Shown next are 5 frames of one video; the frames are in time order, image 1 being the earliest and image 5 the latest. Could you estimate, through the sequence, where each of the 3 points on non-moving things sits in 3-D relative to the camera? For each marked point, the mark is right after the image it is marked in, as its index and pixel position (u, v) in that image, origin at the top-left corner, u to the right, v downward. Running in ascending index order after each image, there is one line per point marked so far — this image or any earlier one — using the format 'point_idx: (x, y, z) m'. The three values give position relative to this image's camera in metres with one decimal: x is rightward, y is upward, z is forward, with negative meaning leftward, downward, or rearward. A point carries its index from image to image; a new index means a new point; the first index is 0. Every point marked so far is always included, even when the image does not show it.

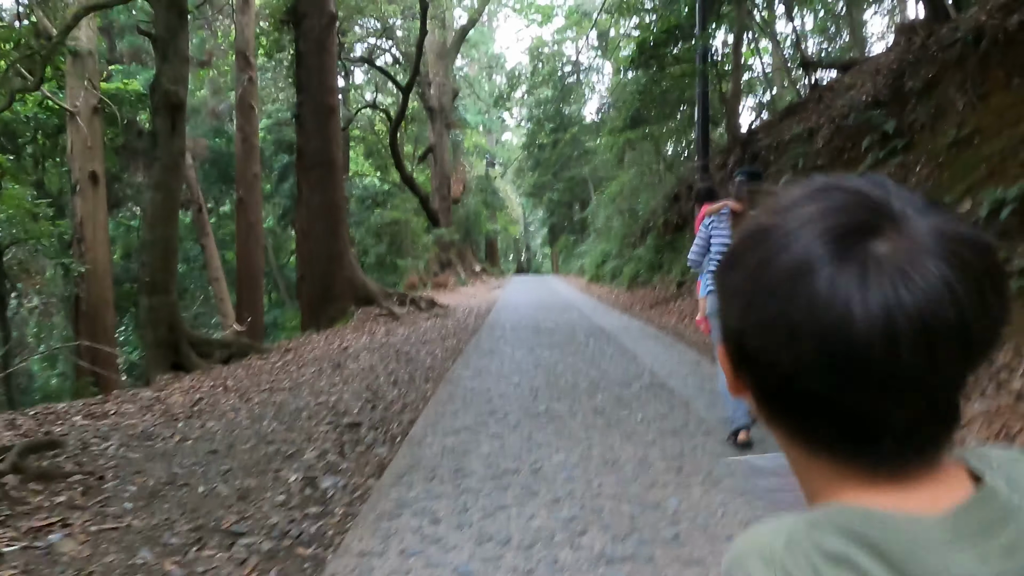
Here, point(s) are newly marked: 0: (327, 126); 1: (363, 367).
0: (-4.6, +4.0, +16.8) m
1: (-2.0, -1.1, +9.0) m
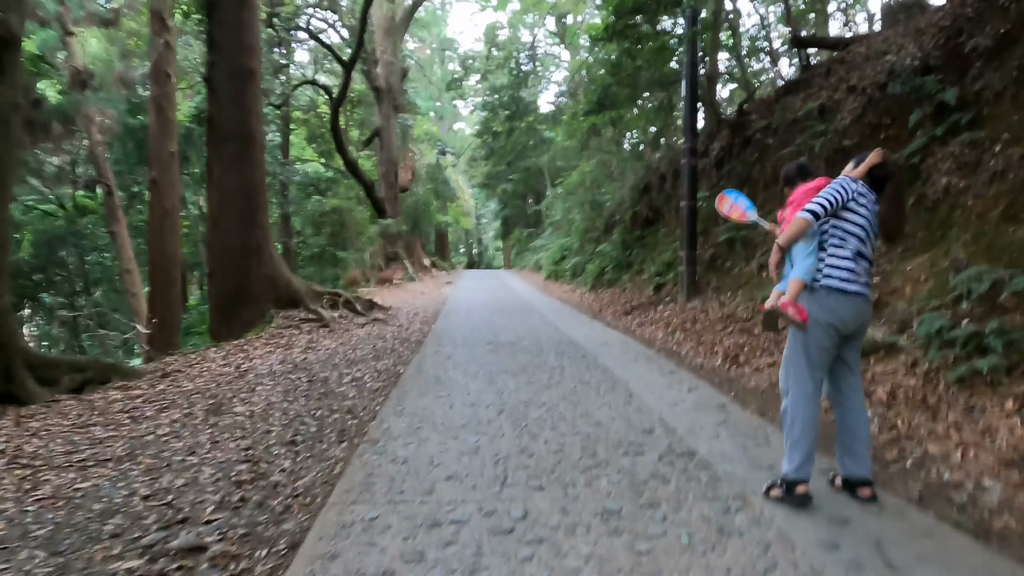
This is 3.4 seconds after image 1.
0: (-5.6, +4.1, +13.8) m
1: (-2.5, -1.2, +6.3) m
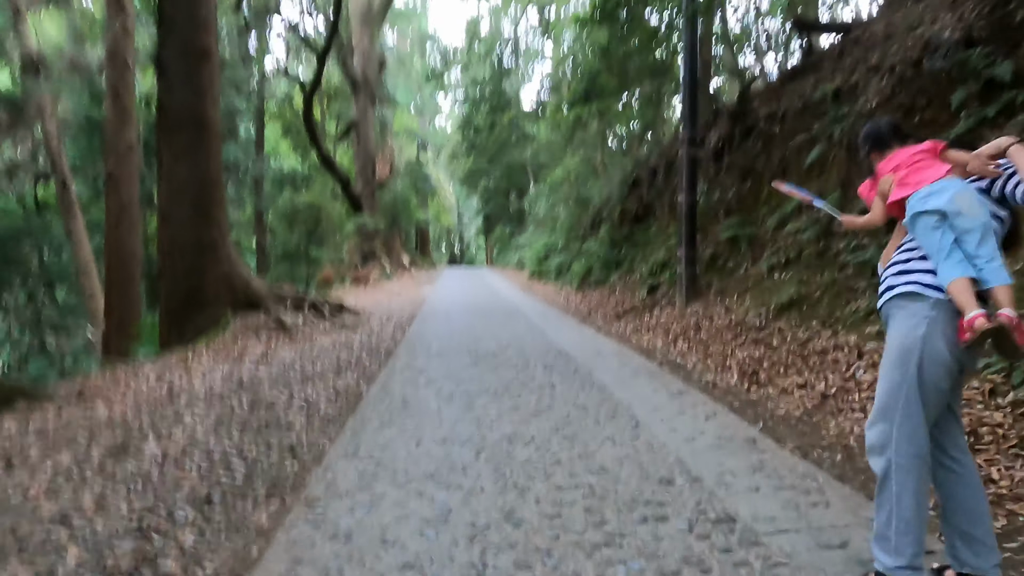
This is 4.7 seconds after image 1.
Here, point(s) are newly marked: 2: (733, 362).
0: (-5.9, +4.0, +12.4) m
1: (-2.6, -1.3, +5.0) m
2: (+2.6, -0.9, +7.7) m
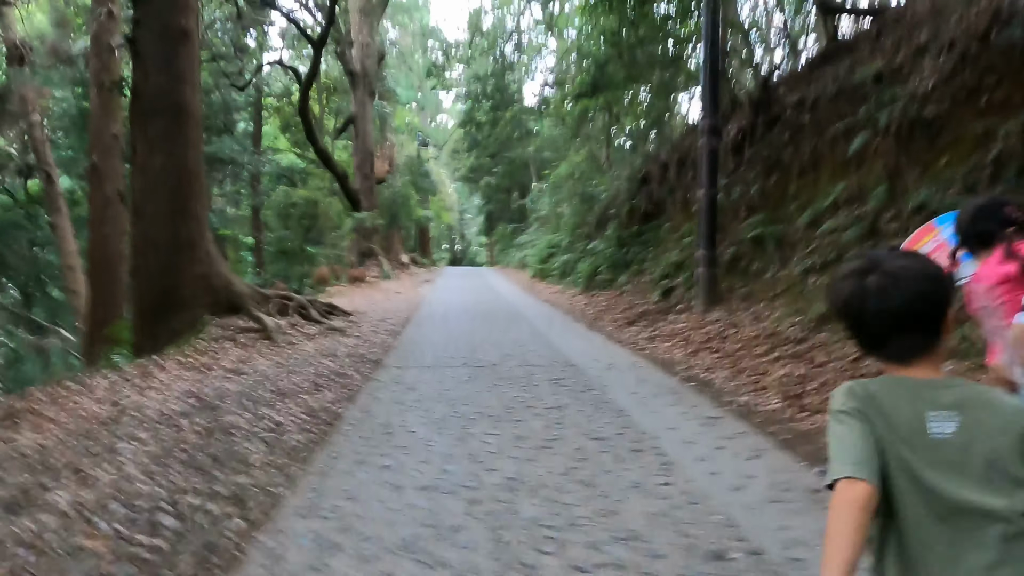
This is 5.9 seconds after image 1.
0: (-5.8, +4.0, +11.4) m
1: (-2.6, -1.3, +3.9) m
2: (+2.6, -0.9, +6.7) m
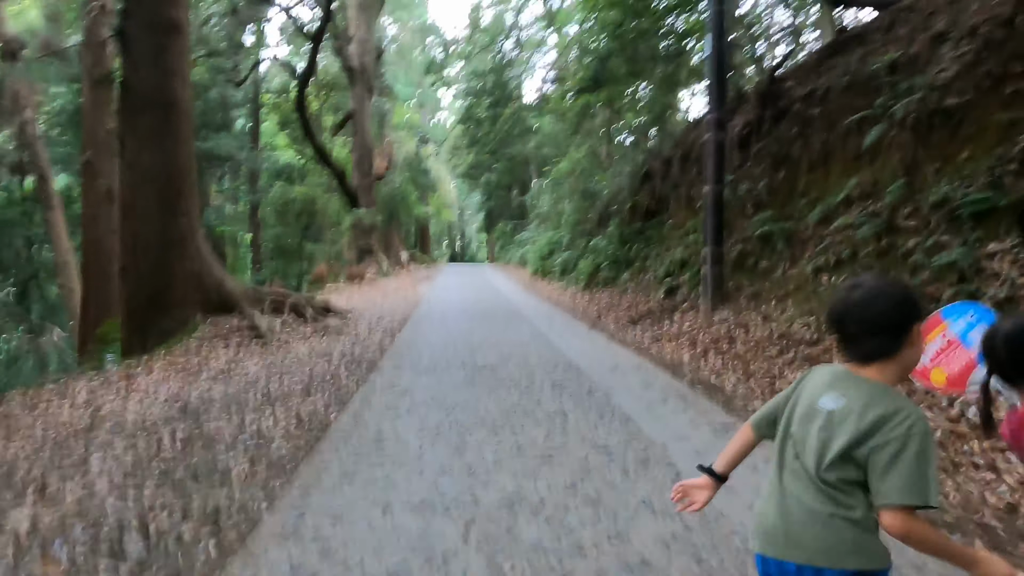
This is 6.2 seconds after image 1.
0: (-5.8, +4.0, +11.0) m
1: (-2.6, -1.3, +3.6) m
2: (+2.6, -0.9, +6.3) m
